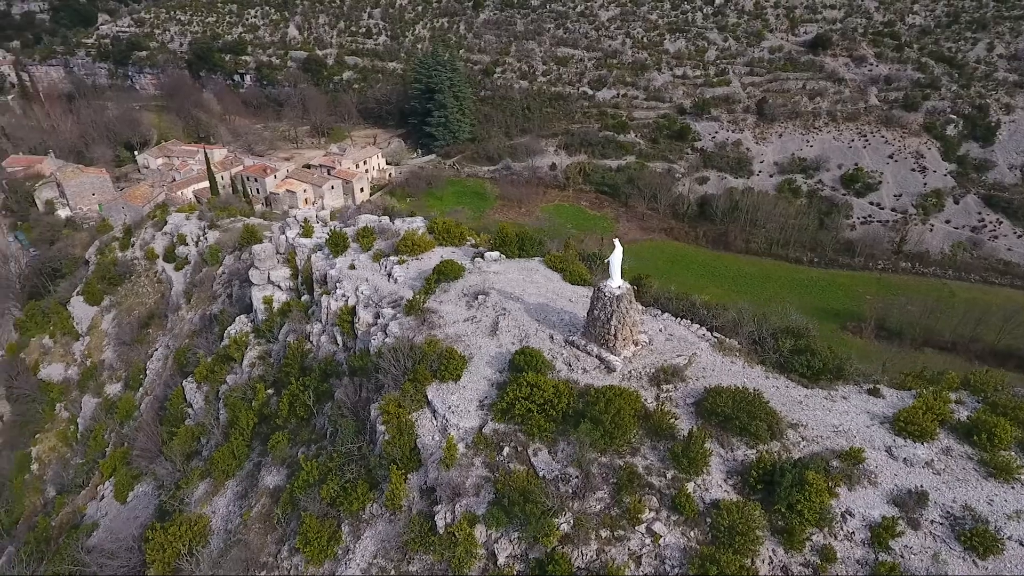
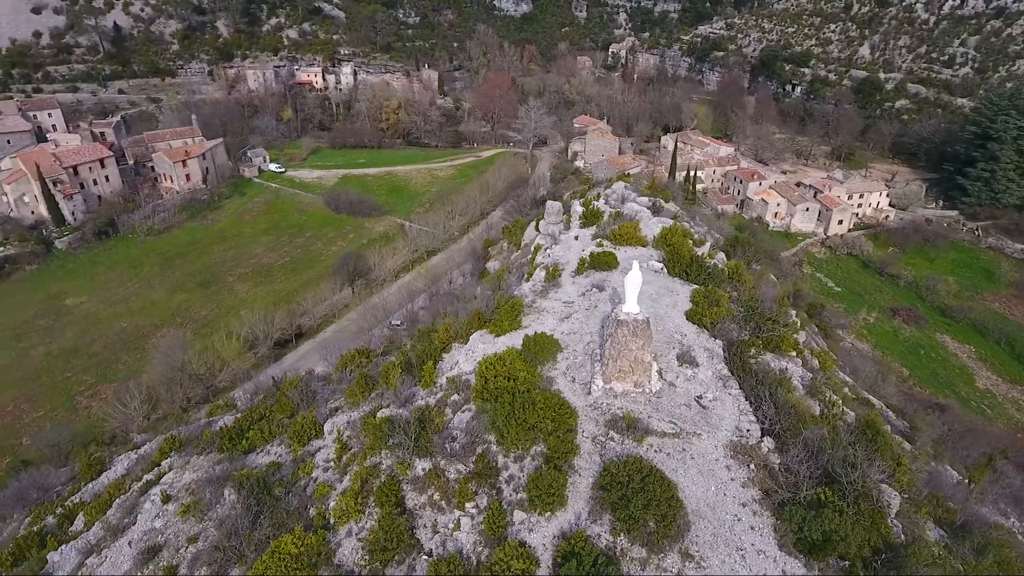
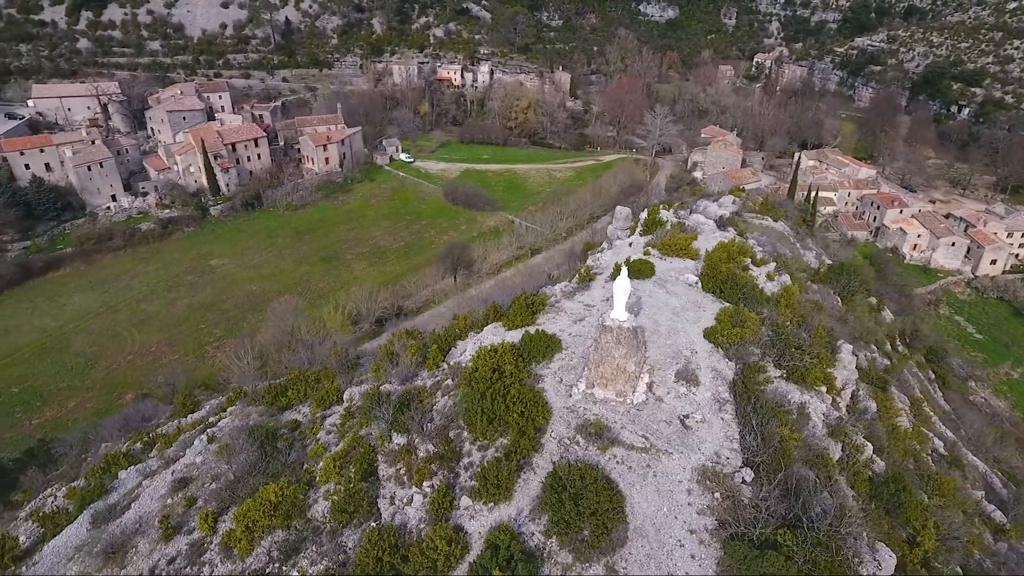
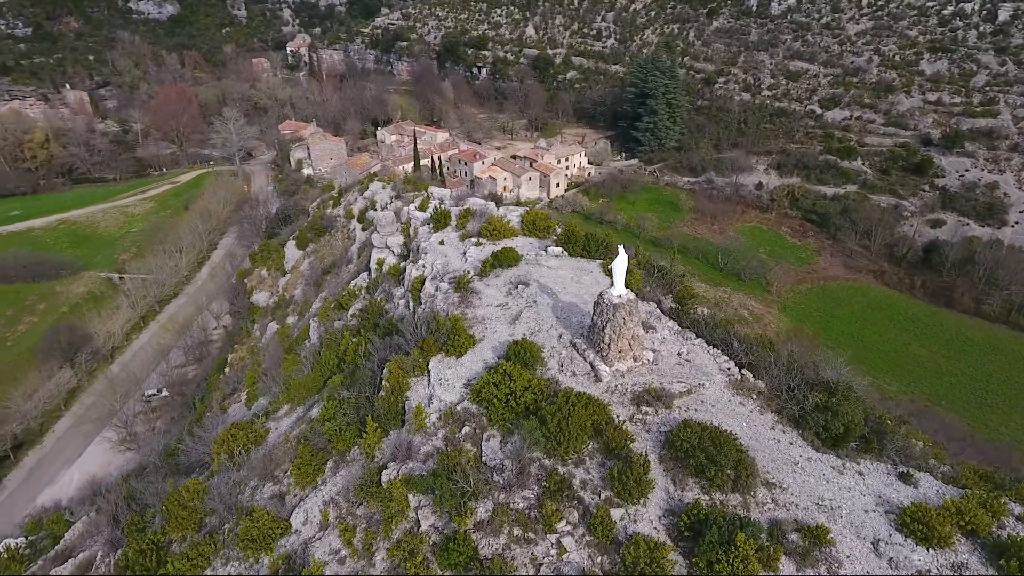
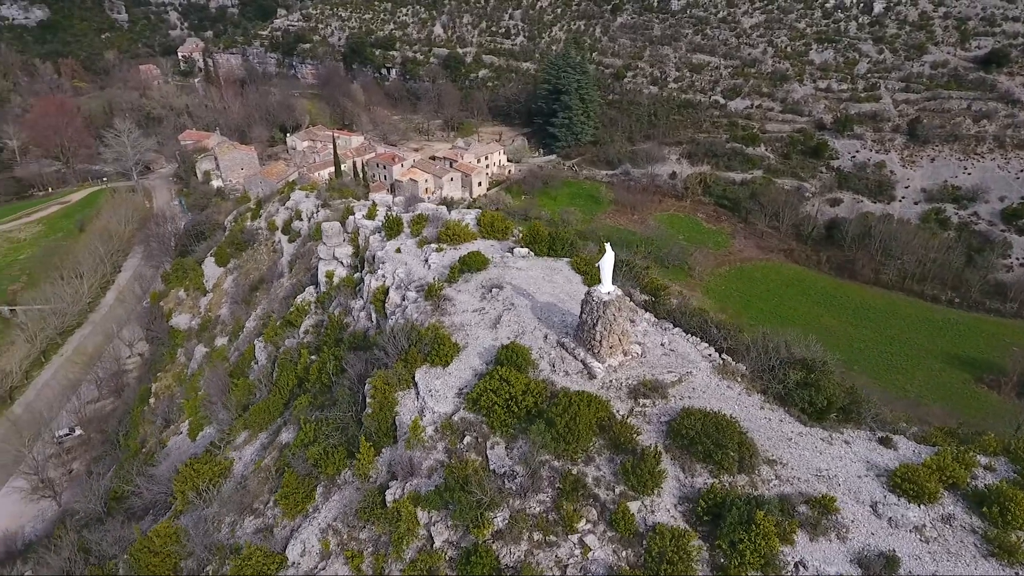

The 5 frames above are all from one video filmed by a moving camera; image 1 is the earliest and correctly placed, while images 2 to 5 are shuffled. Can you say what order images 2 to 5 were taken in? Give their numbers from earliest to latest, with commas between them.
5, 4, 2, 3
